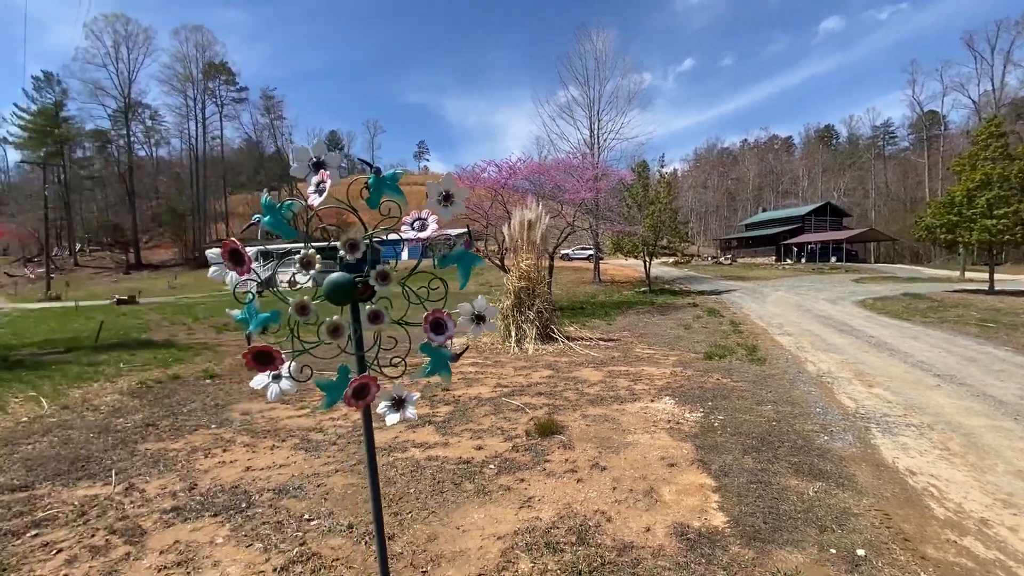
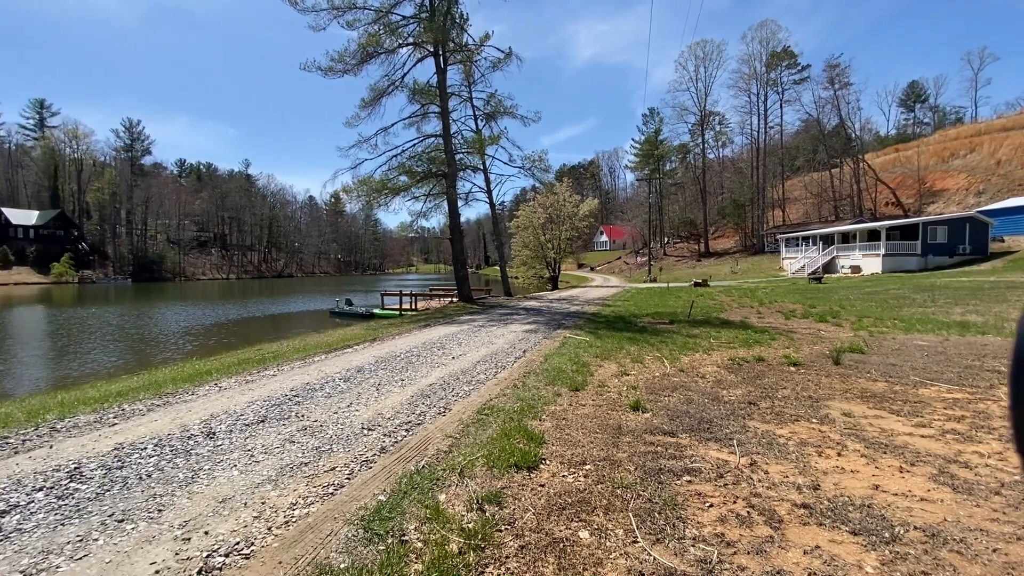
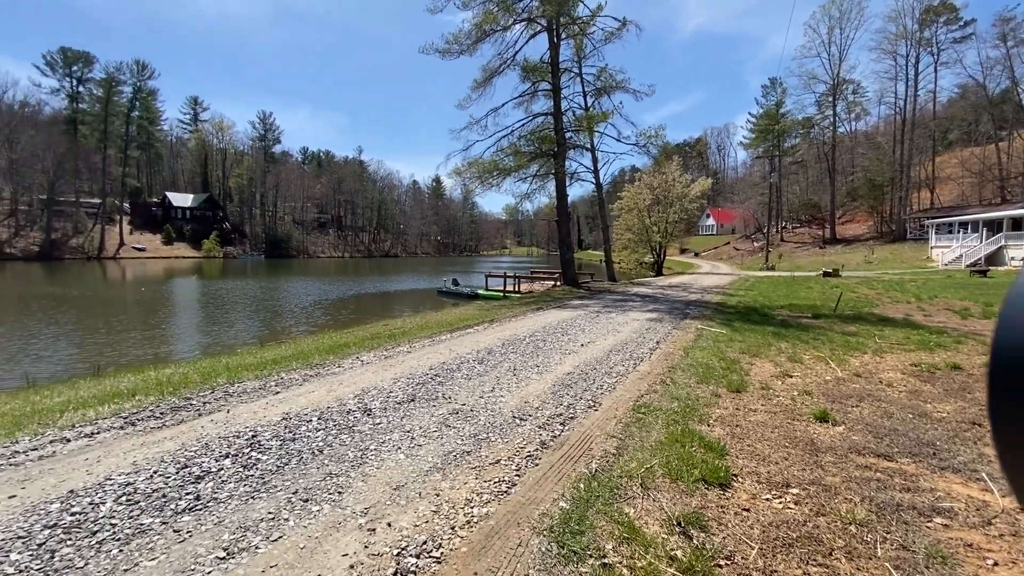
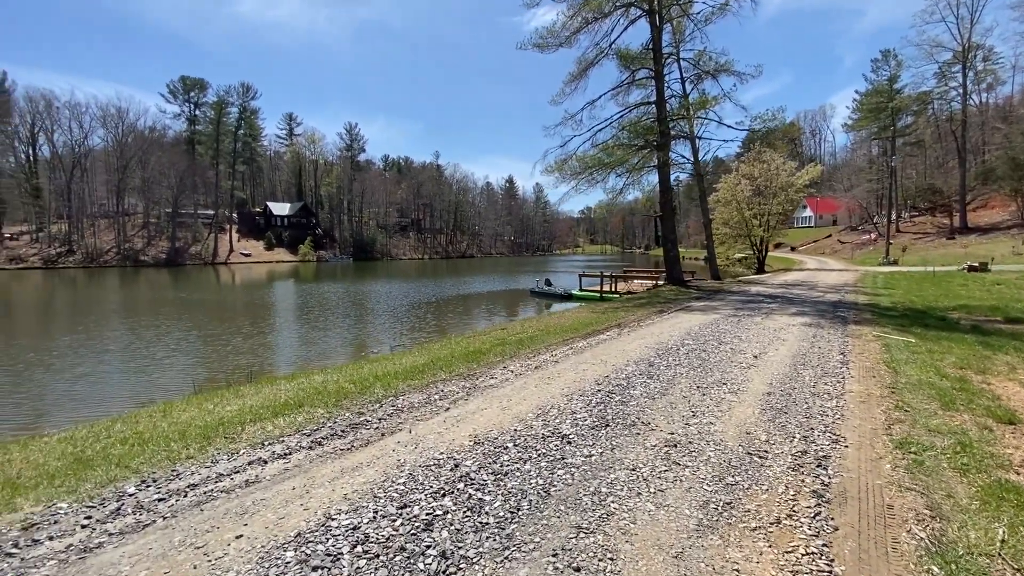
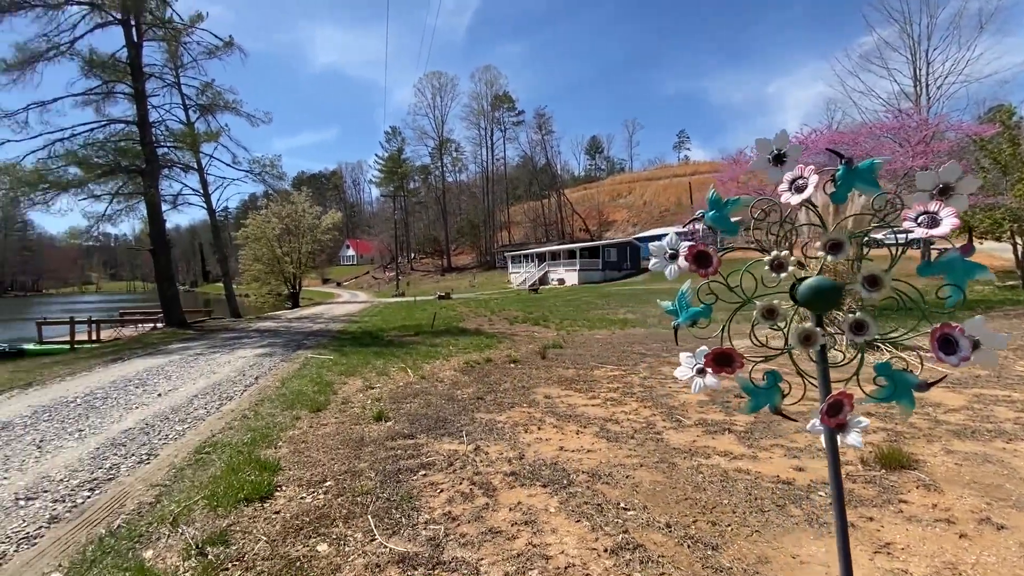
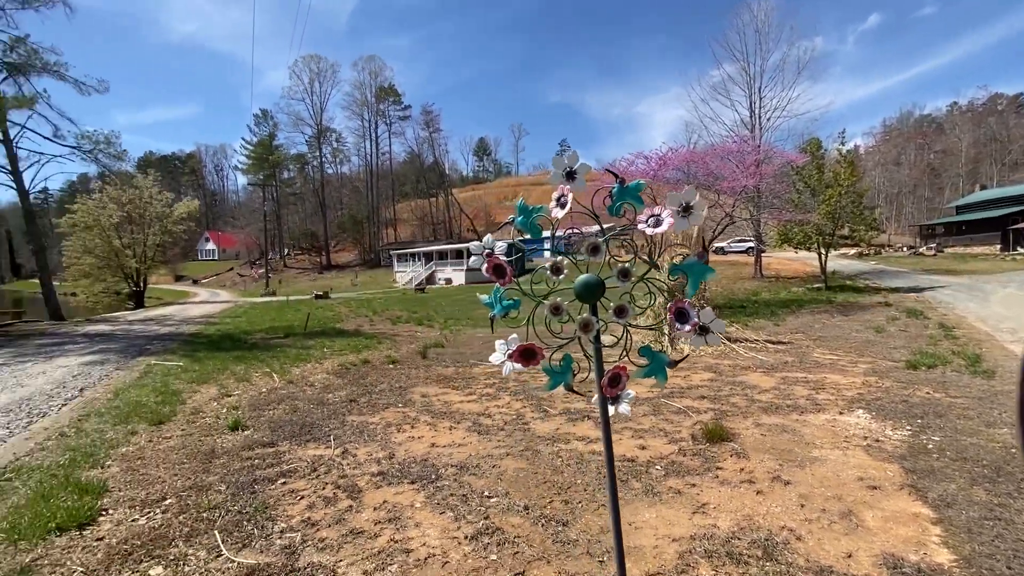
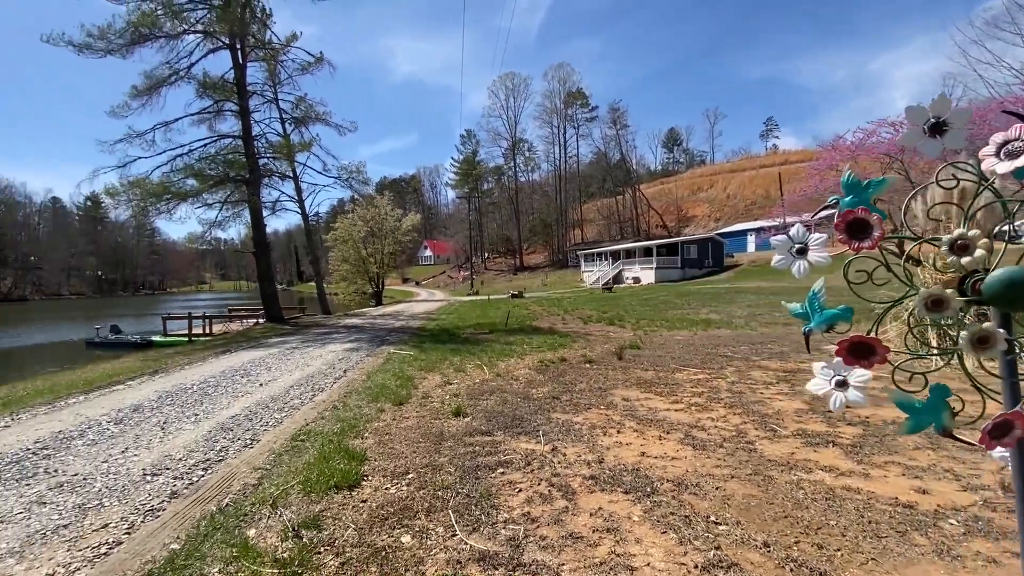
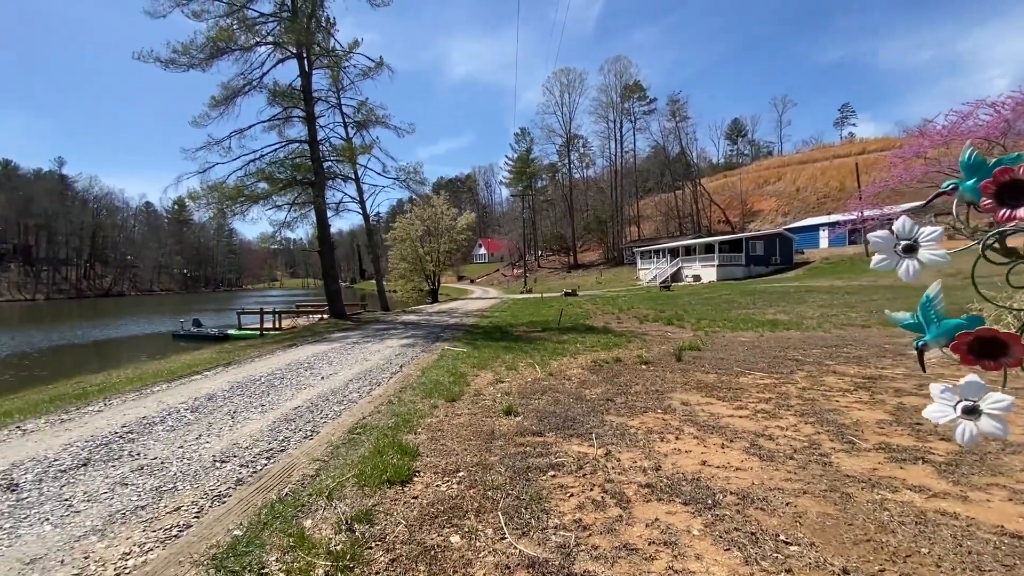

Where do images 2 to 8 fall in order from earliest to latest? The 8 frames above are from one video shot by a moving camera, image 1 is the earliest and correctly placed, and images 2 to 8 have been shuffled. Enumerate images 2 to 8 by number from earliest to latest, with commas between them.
6, 5, 7, 8, 2, 3, 4
